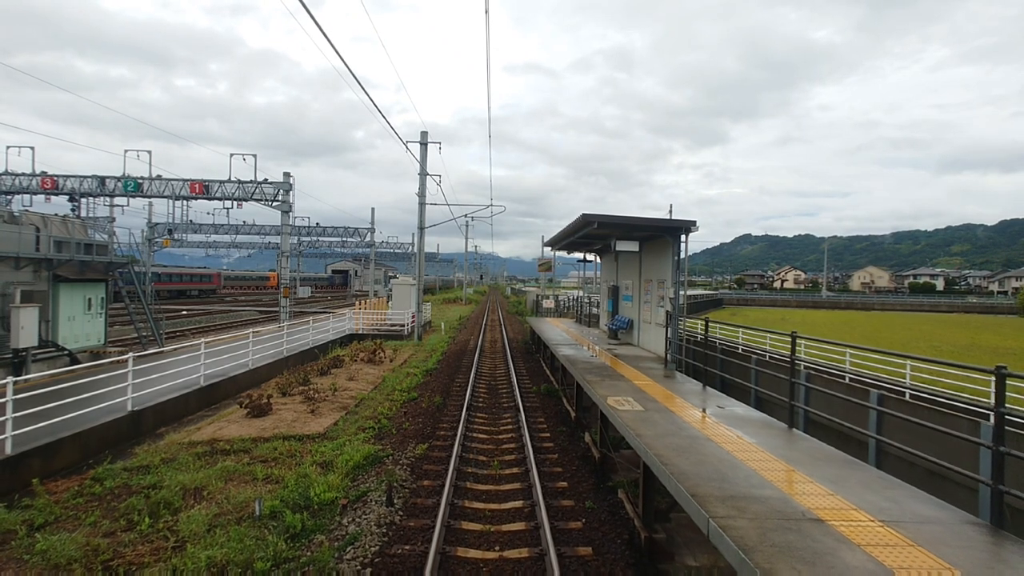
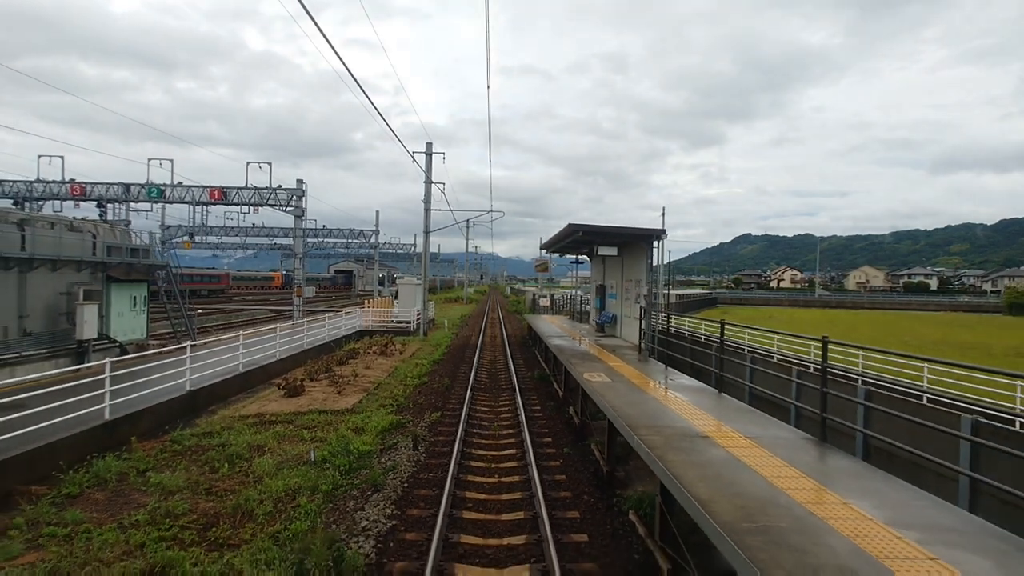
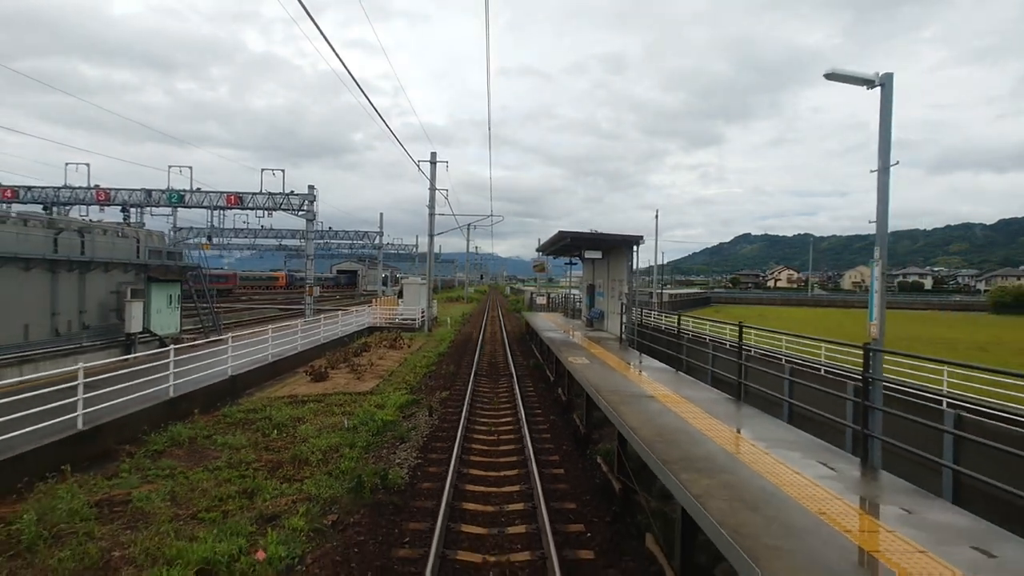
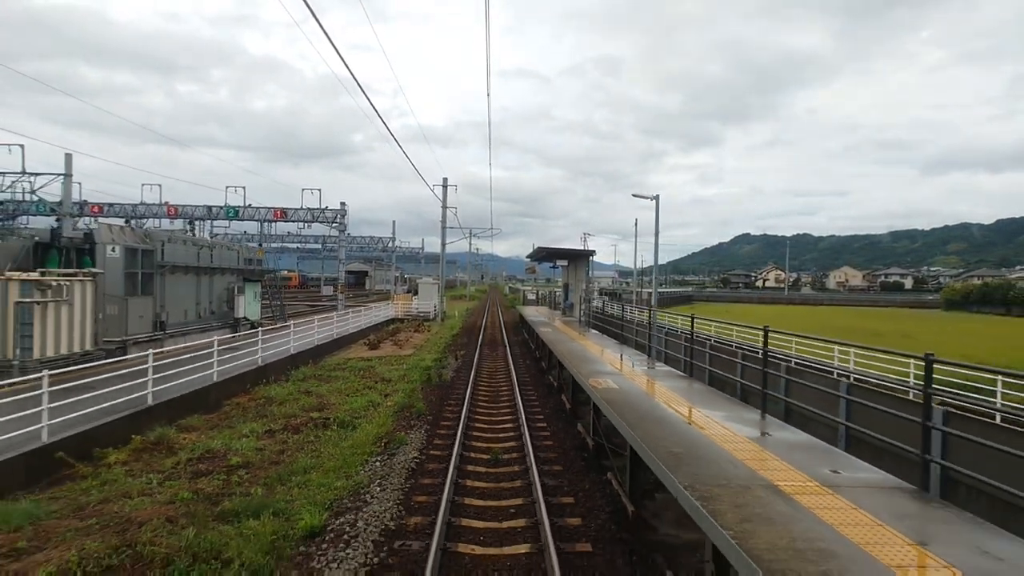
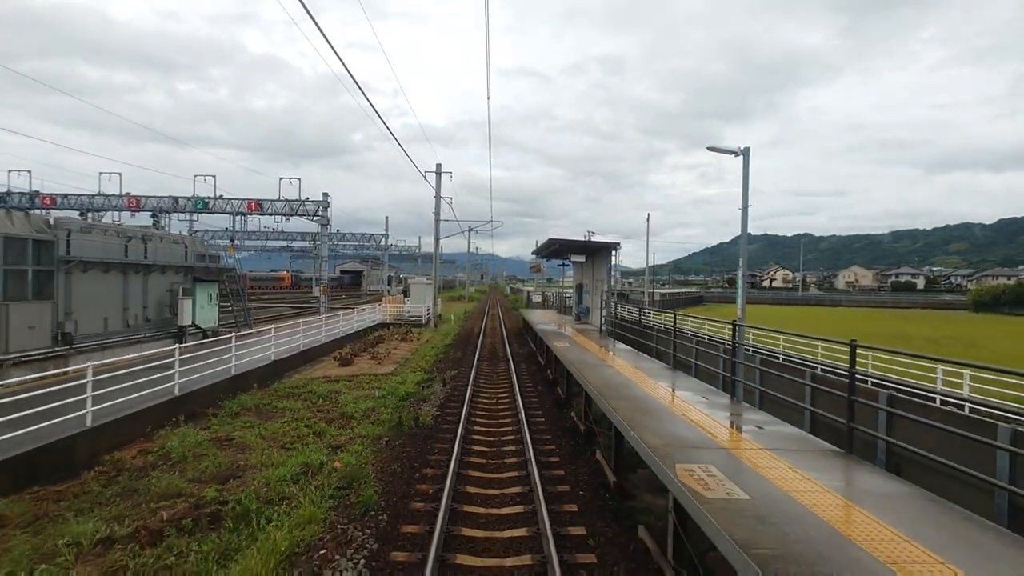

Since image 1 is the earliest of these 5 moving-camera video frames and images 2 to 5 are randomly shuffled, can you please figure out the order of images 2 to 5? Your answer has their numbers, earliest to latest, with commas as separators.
2, 3, 5, 4
